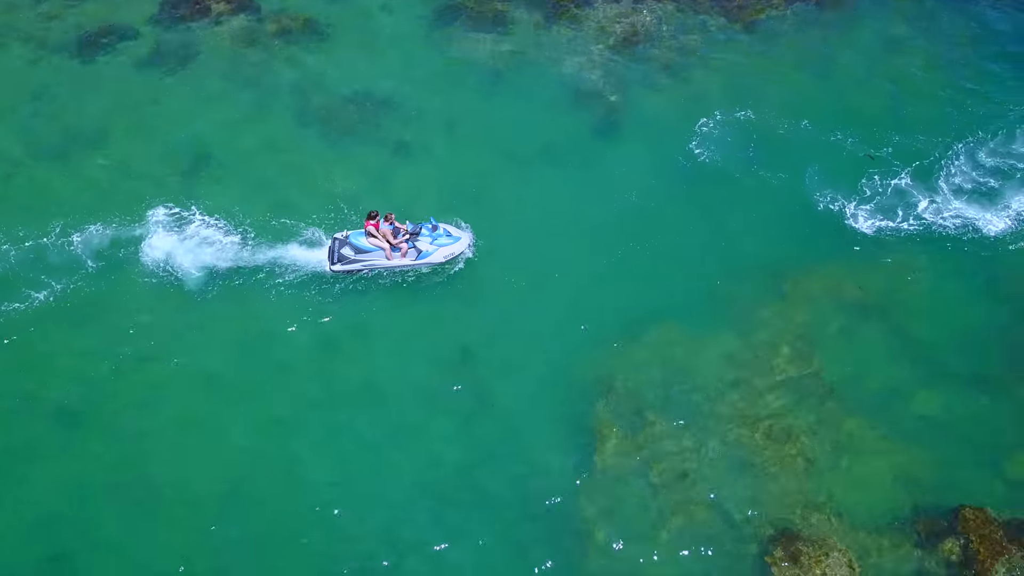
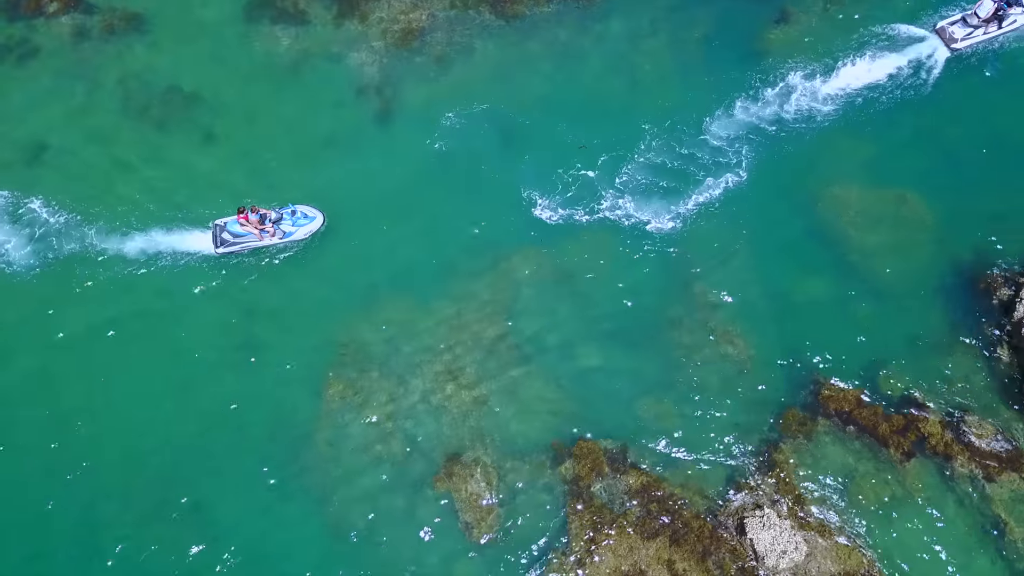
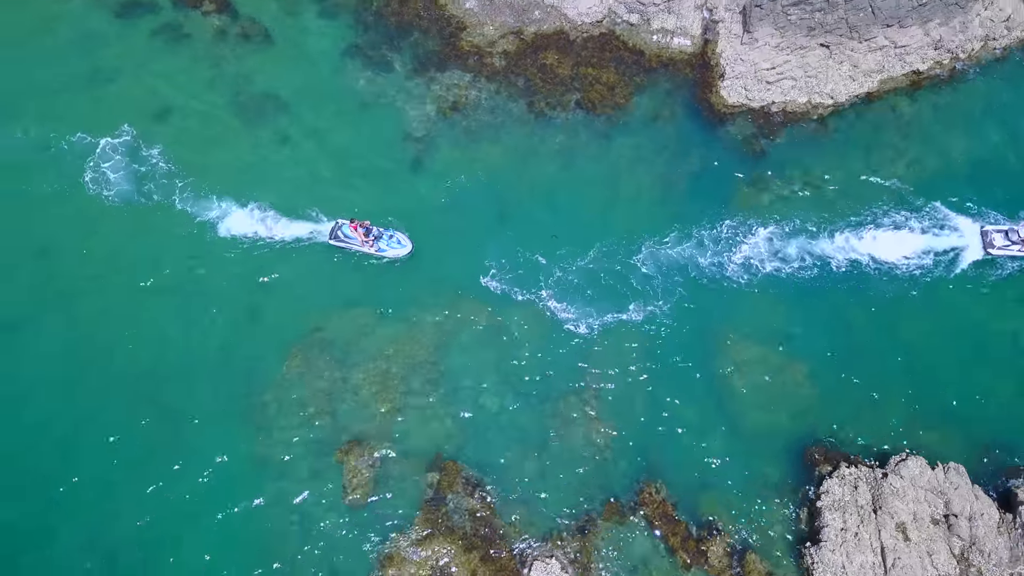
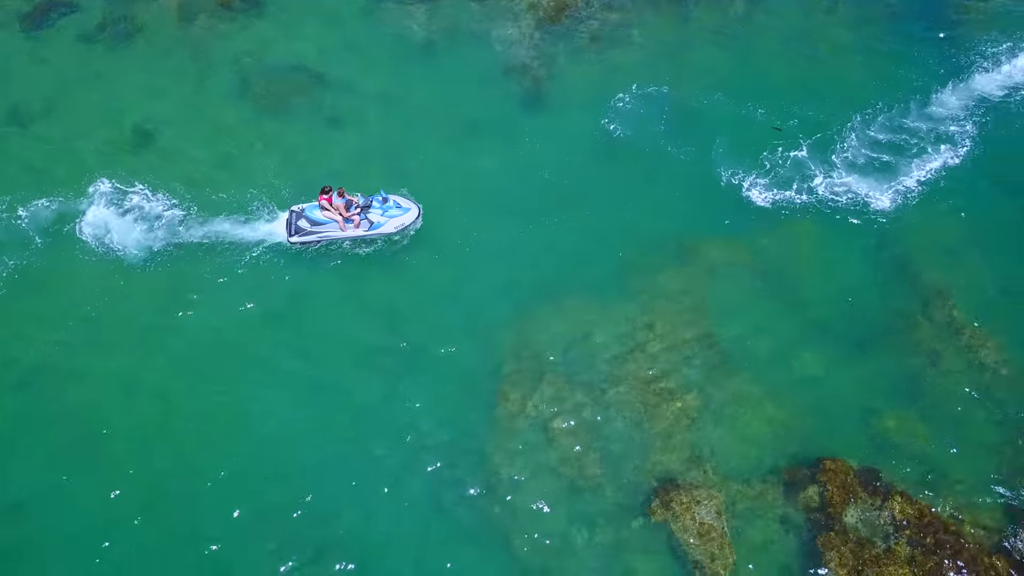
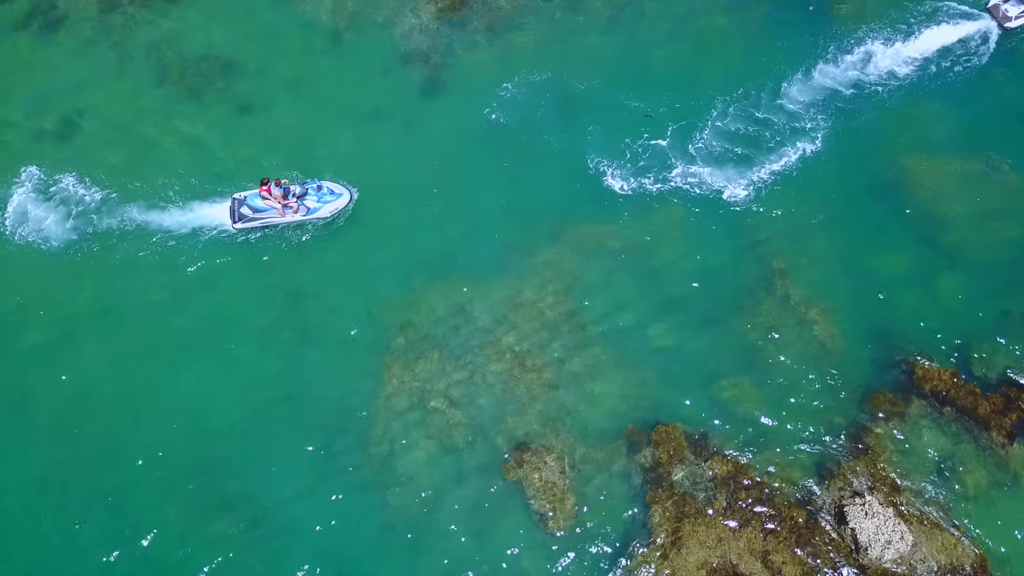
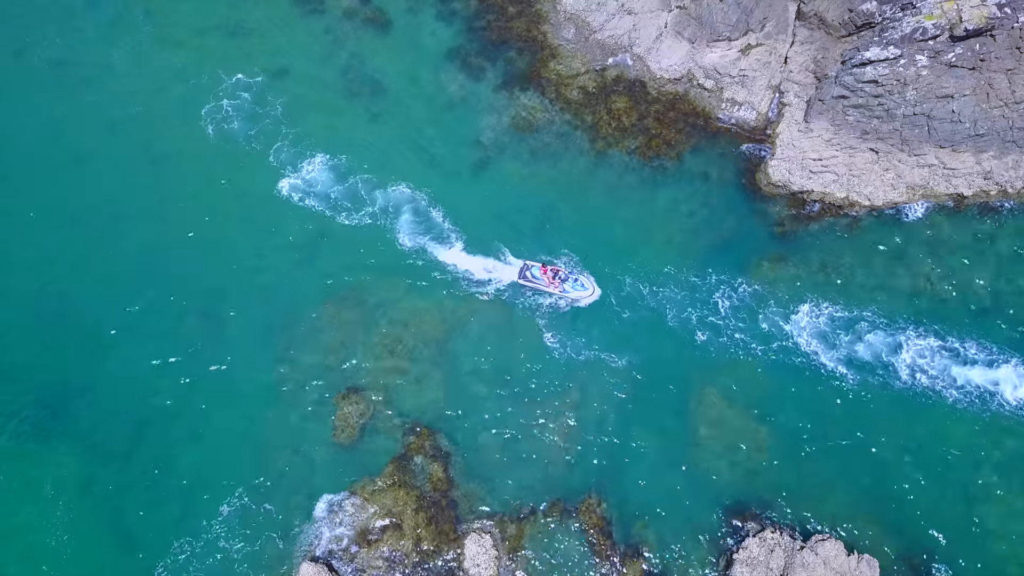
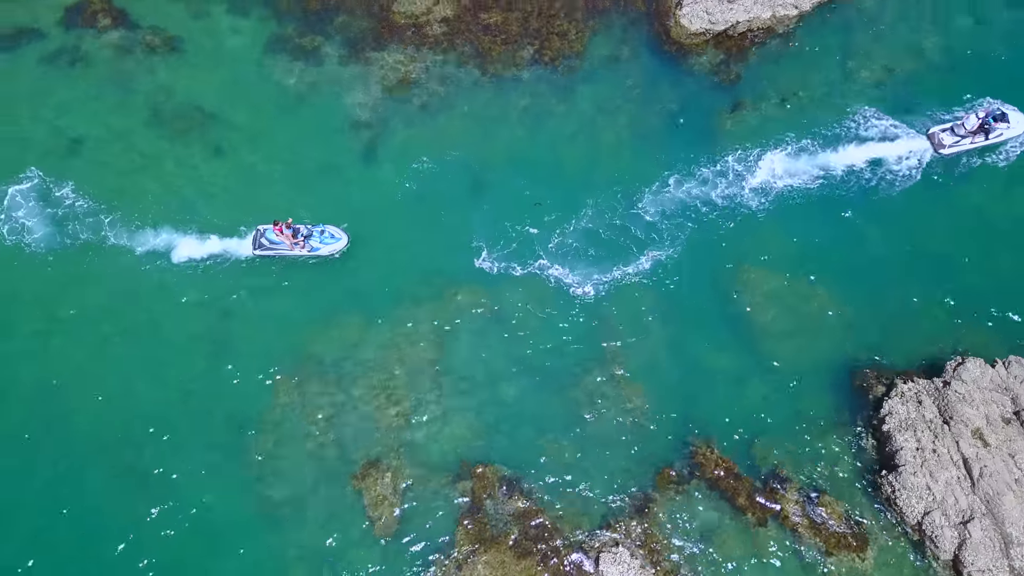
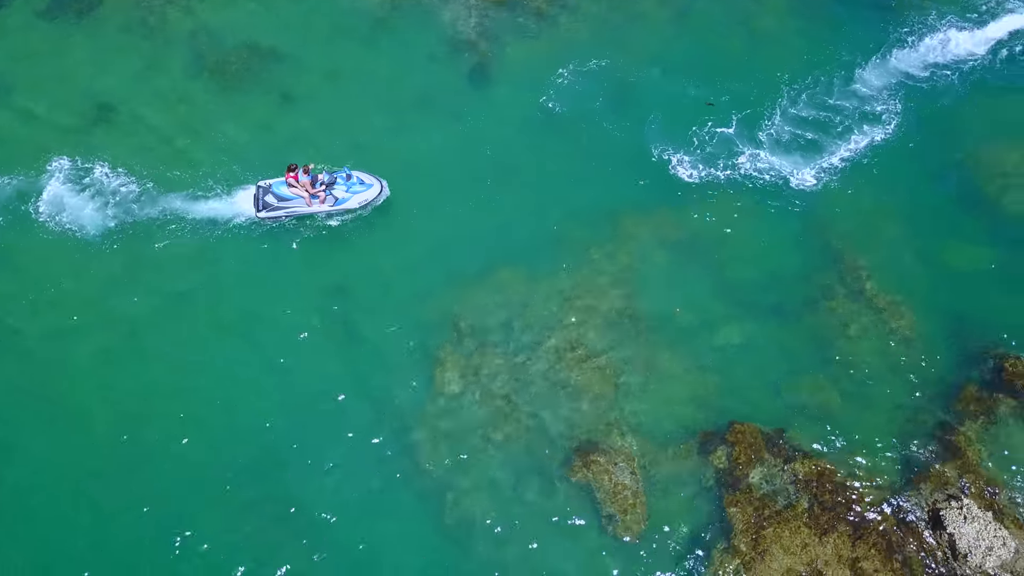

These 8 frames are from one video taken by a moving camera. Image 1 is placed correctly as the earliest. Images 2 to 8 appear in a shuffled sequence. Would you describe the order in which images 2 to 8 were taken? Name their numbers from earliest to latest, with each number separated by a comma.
4, 8, 5, 2, 7, 3, 6
